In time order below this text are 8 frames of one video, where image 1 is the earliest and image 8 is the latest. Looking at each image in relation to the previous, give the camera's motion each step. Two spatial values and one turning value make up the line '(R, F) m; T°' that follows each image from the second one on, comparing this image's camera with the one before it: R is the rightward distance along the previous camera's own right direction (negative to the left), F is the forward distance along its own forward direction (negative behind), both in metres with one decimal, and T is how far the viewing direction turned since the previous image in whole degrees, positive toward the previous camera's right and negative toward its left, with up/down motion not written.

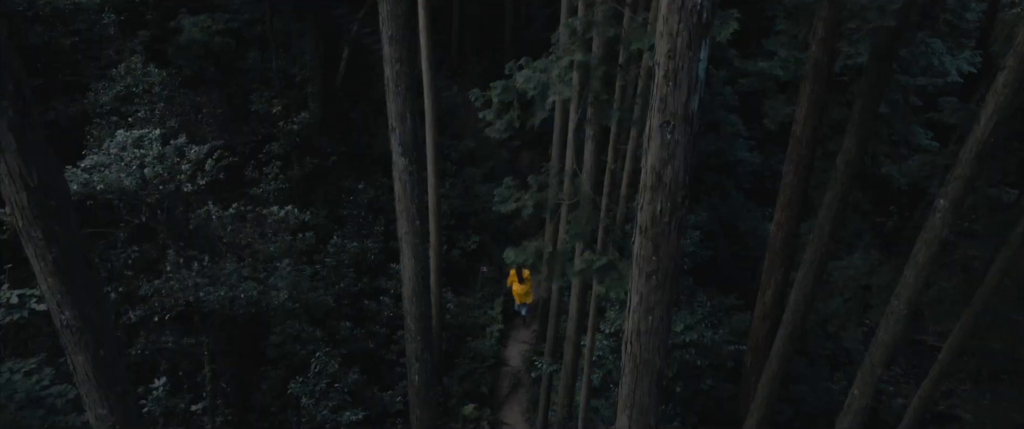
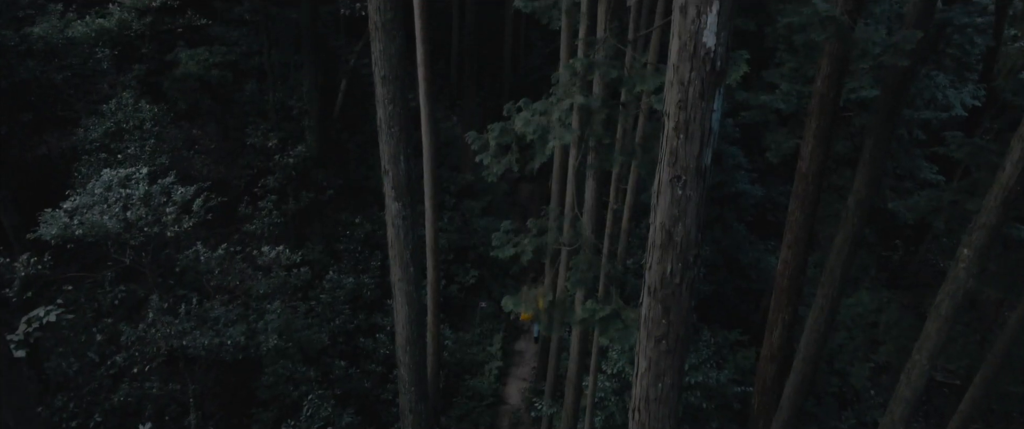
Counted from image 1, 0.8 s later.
(0.0, +0.3) m; 0°
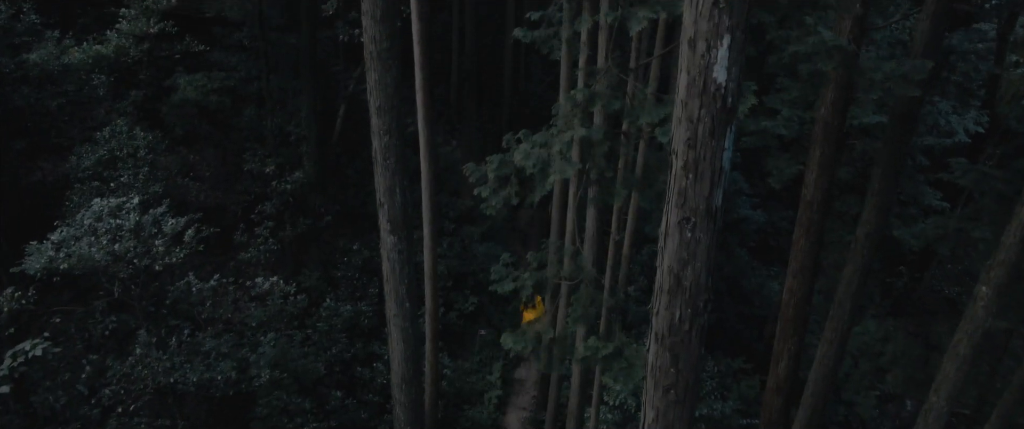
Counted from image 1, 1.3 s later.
(0.0, +0.2) m; 0°
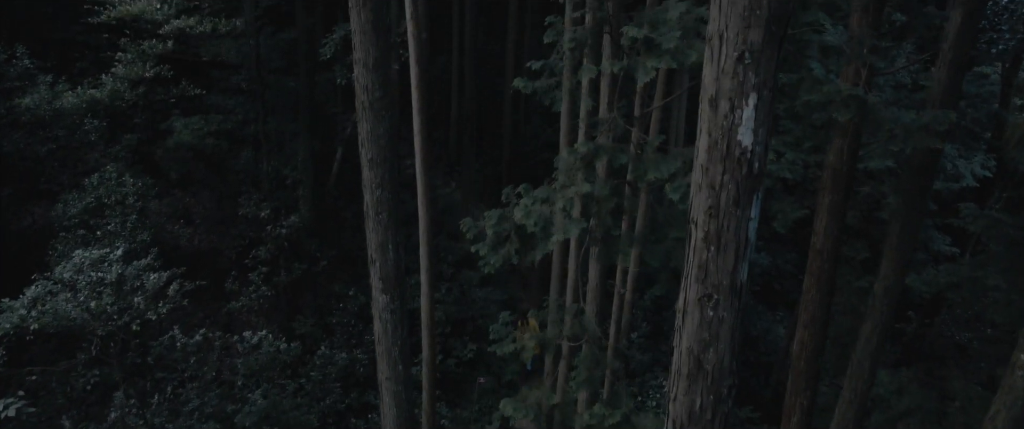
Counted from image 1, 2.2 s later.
(0.0, +0.4) m; 0°
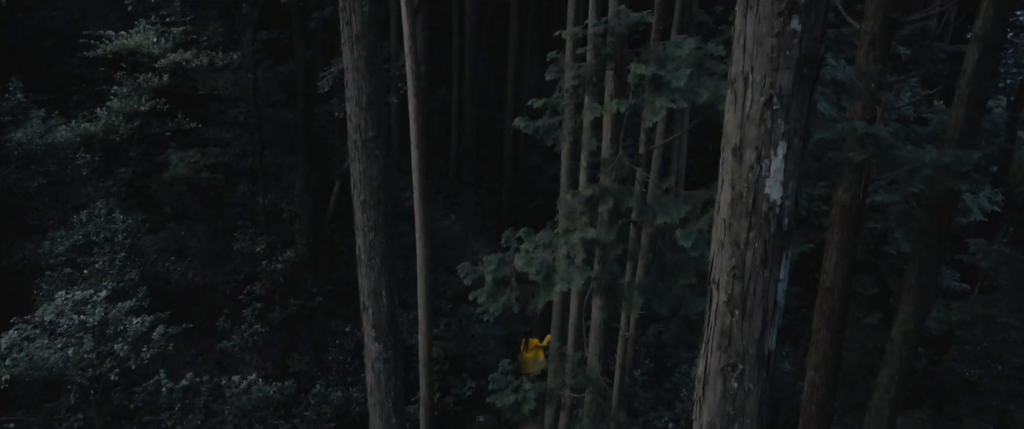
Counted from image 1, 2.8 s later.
(0.0, +0.3) m; 0°
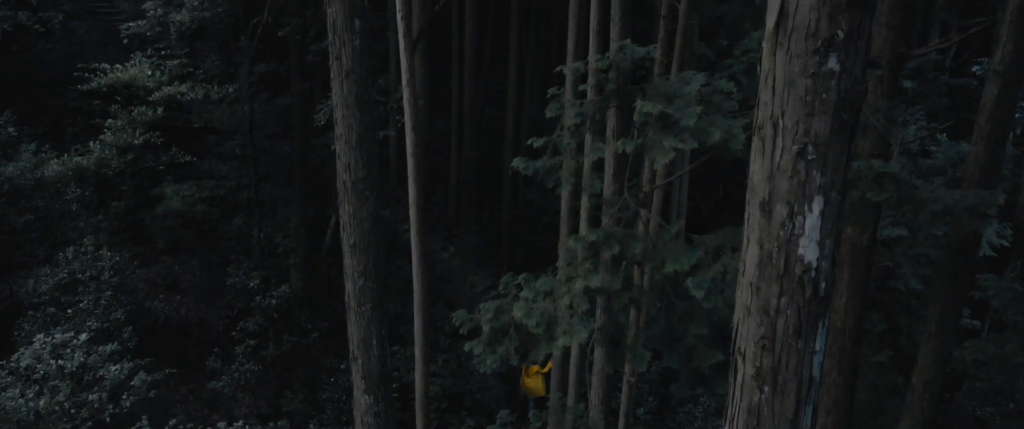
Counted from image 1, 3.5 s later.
(0.0, +0.3) m; 0°
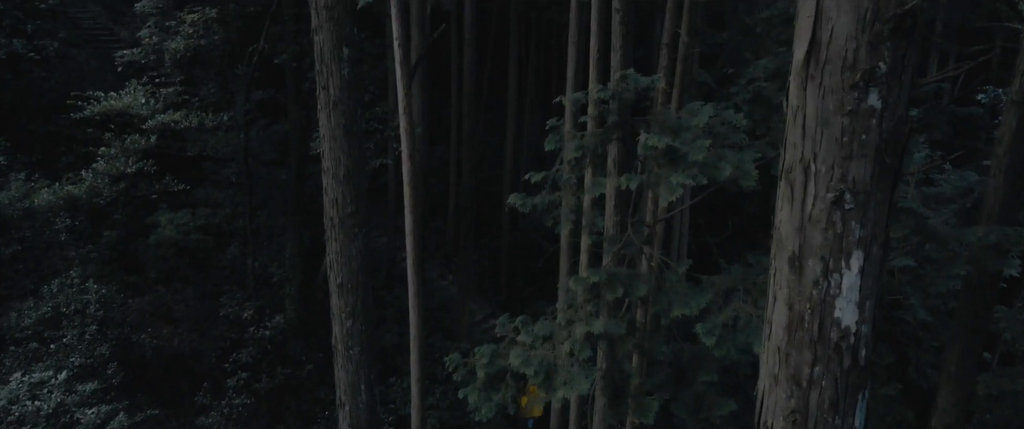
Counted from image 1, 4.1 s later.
(0.0, +0.3) m; 0°
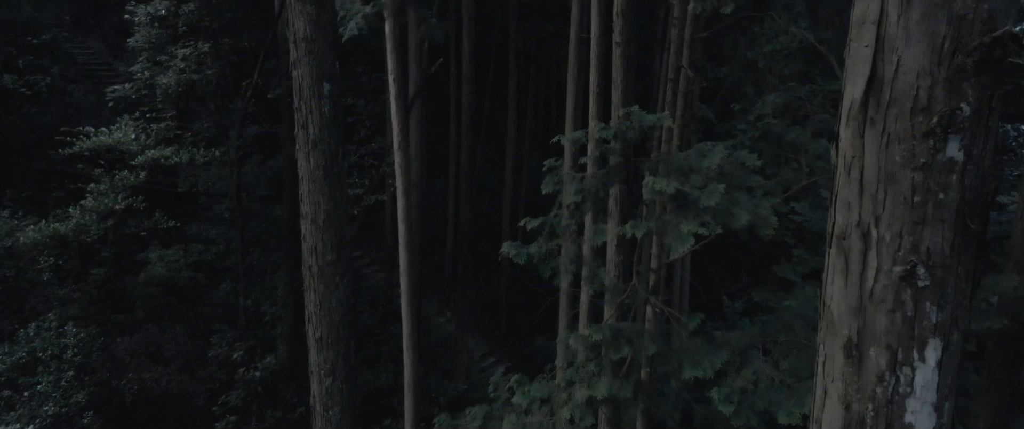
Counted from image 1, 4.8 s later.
(0.0, +0.4) m; 0°
